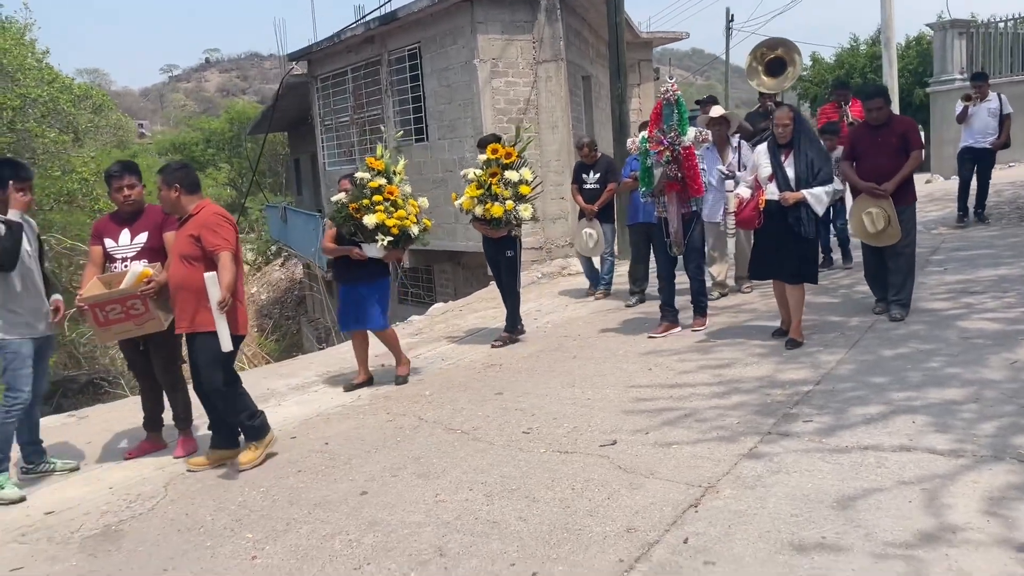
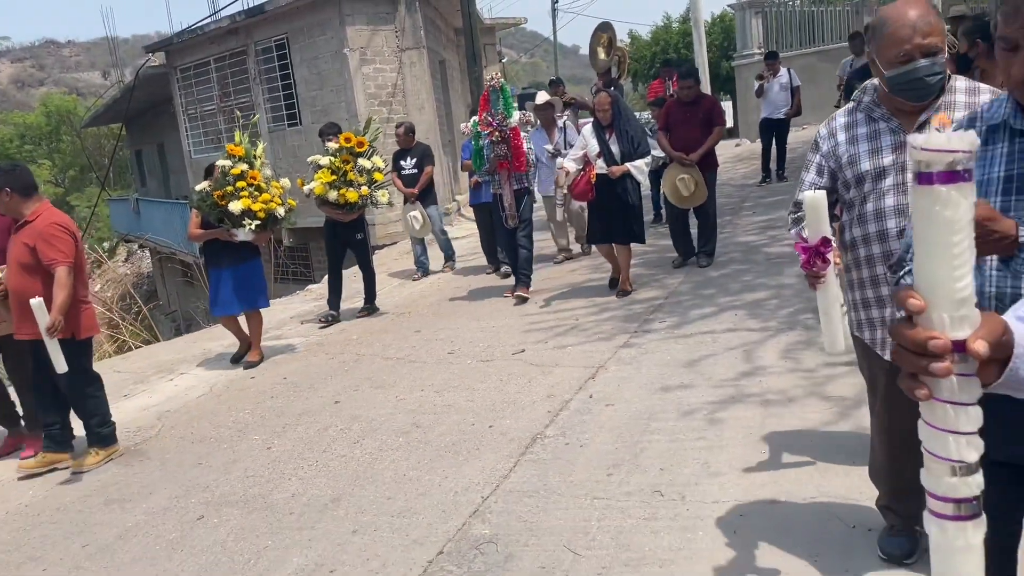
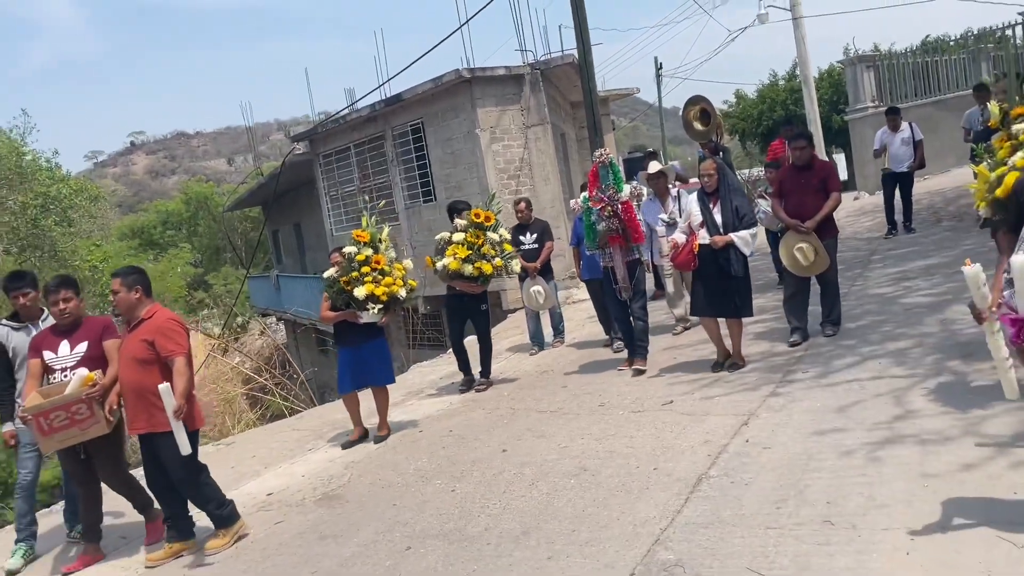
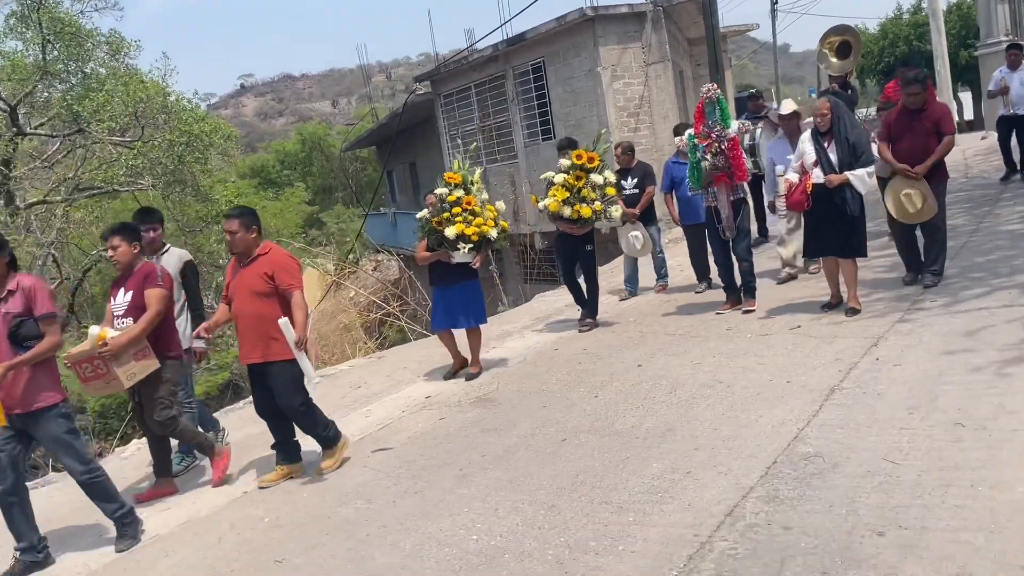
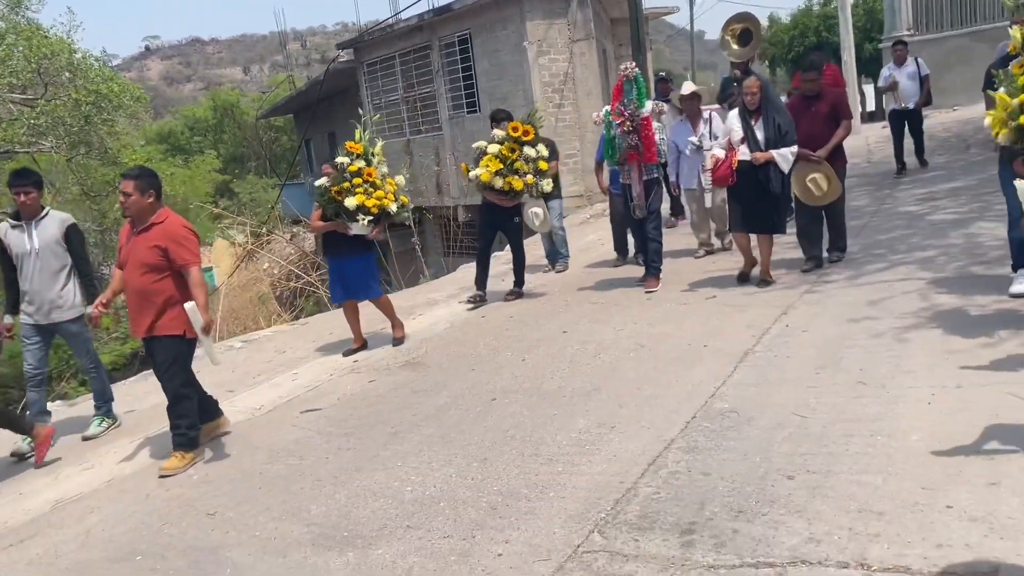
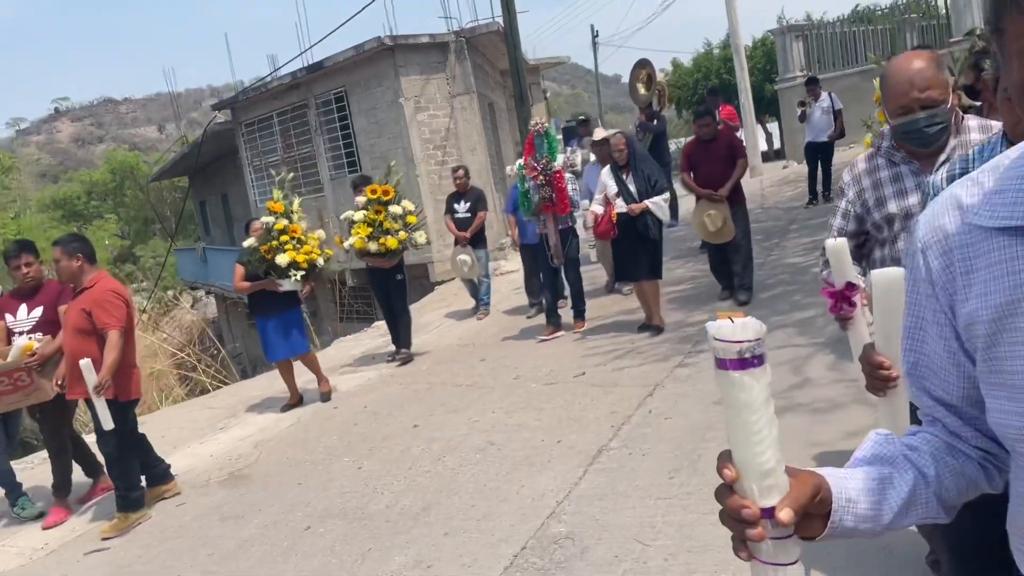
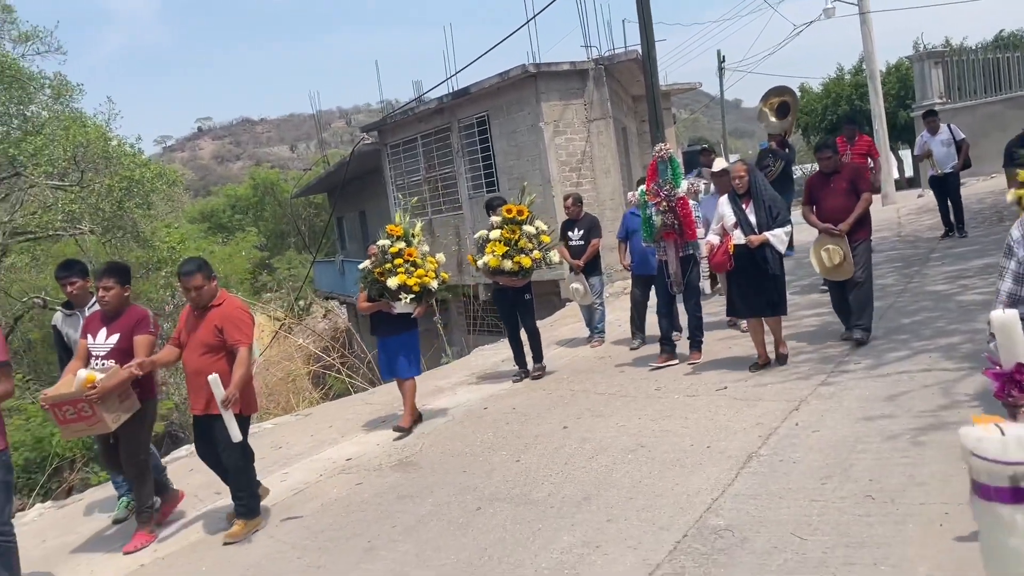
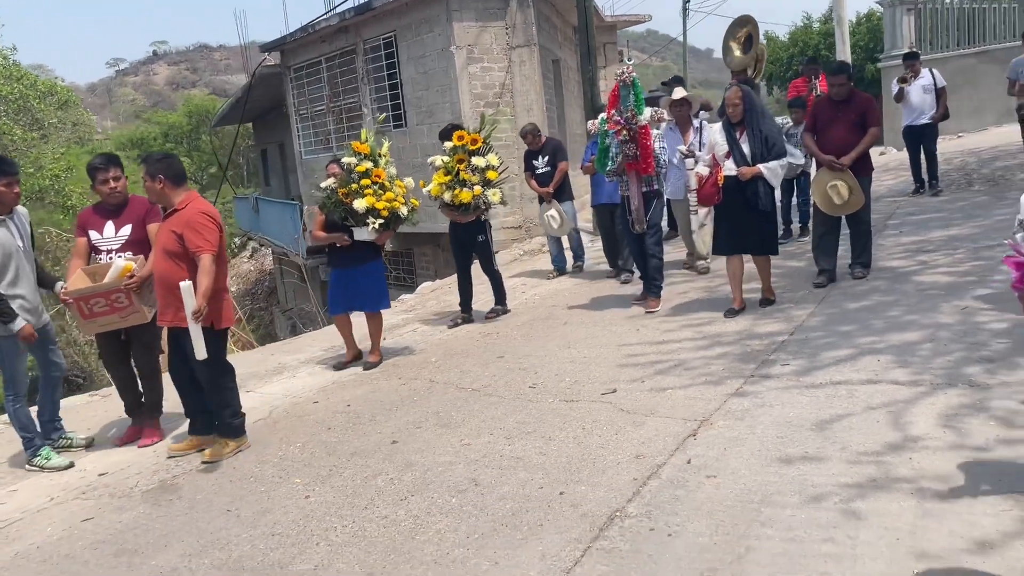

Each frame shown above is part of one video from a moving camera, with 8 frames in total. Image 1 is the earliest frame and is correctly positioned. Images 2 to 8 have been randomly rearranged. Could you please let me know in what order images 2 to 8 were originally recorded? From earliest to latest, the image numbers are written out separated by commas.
8, 2, 6, 3, 7, 4, 5
